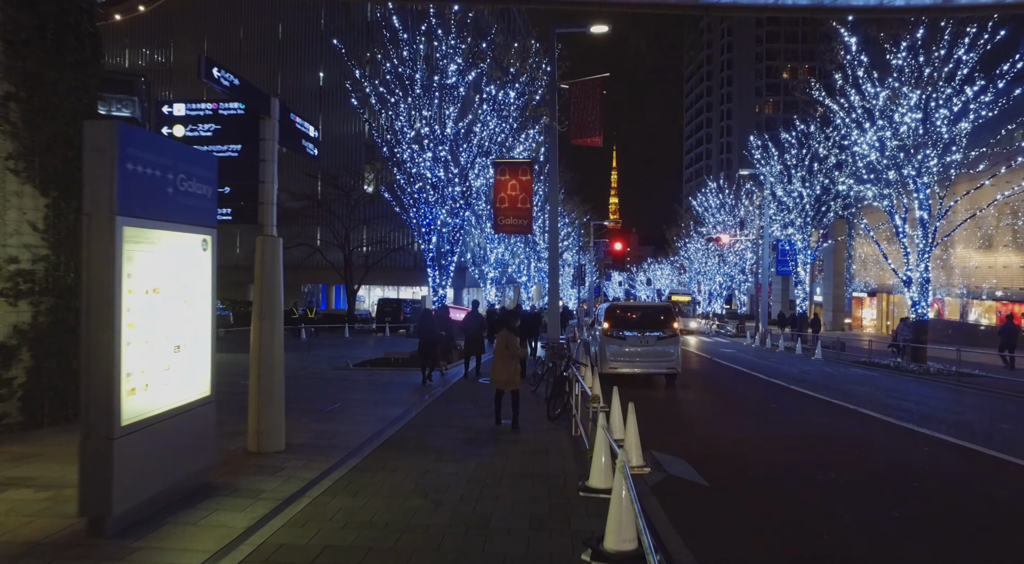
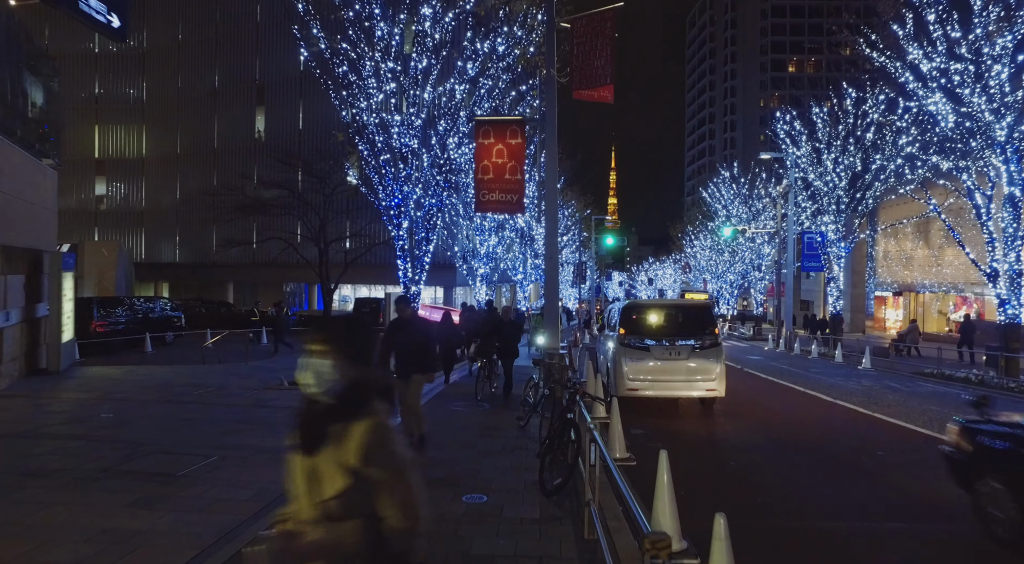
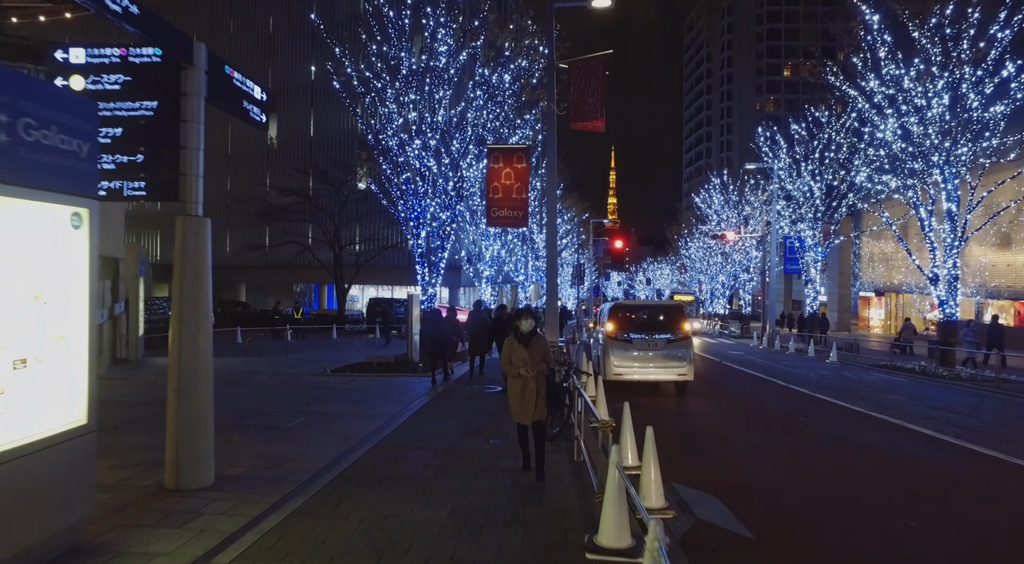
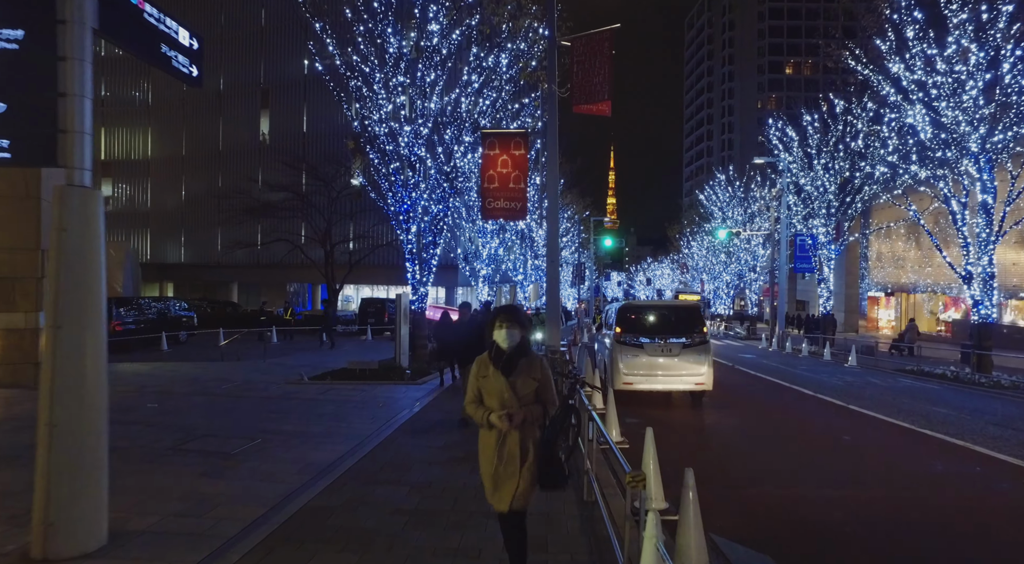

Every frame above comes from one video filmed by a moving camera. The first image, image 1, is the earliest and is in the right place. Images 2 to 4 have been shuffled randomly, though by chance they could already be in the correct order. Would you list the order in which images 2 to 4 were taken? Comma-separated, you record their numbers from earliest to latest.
3, 4, 2
